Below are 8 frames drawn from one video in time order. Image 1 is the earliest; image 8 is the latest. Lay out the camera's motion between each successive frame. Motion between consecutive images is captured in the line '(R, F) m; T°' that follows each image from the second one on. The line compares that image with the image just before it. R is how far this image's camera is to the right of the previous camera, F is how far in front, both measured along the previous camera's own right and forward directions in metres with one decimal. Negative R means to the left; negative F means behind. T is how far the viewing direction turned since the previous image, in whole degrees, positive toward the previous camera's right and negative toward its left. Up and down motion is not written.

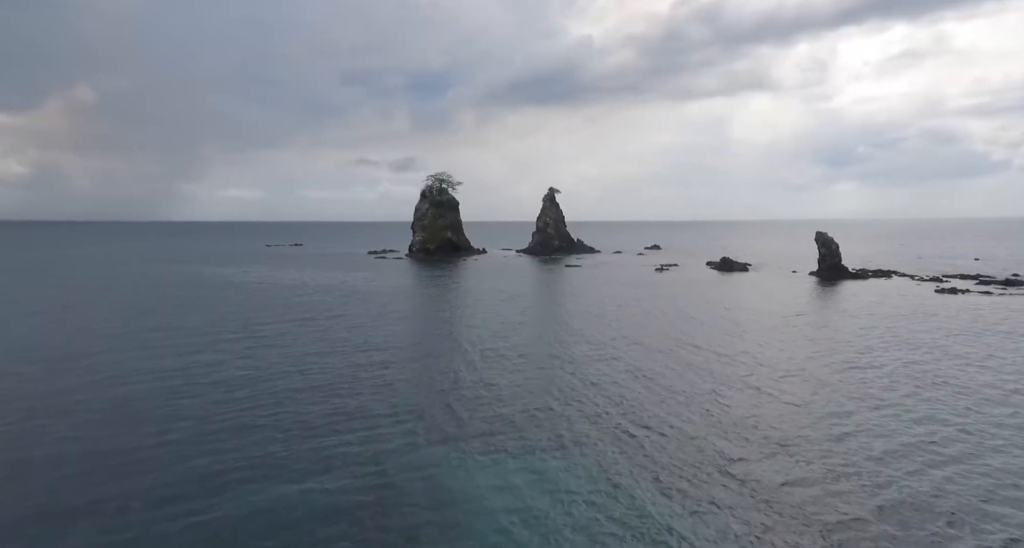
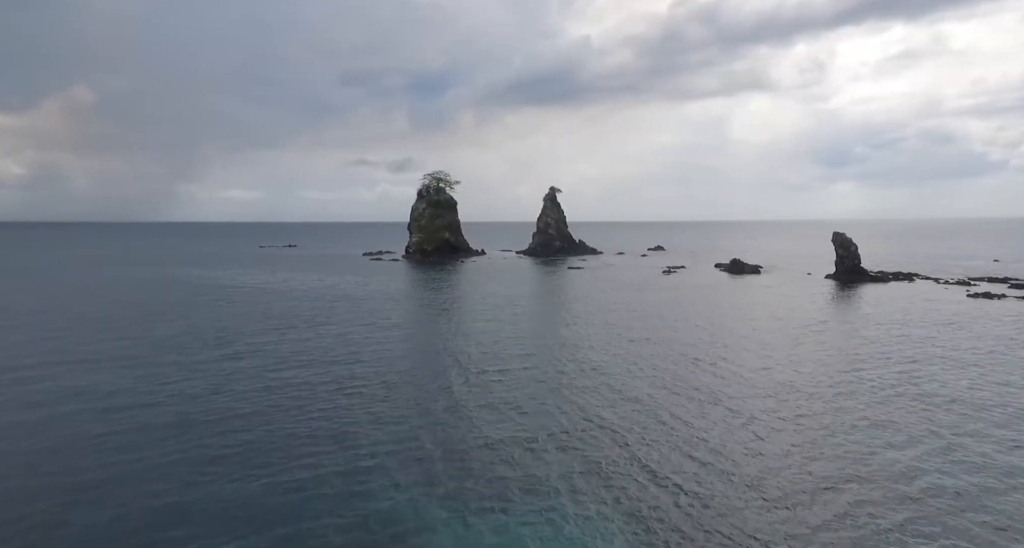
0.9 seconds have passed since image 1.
(0.0, +4.1) m; 0°
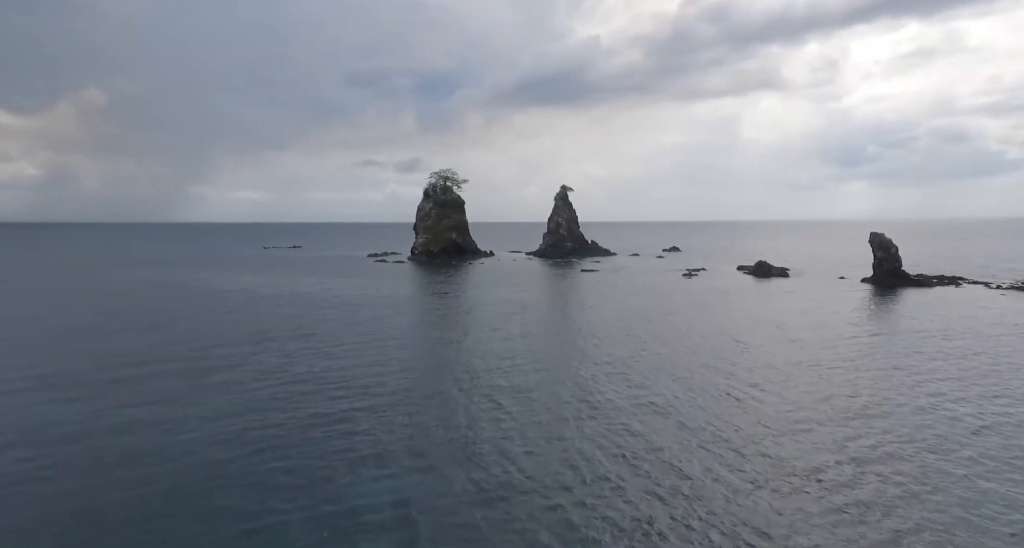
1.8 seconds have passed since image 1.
(-0.2, +5.0) m; -1°
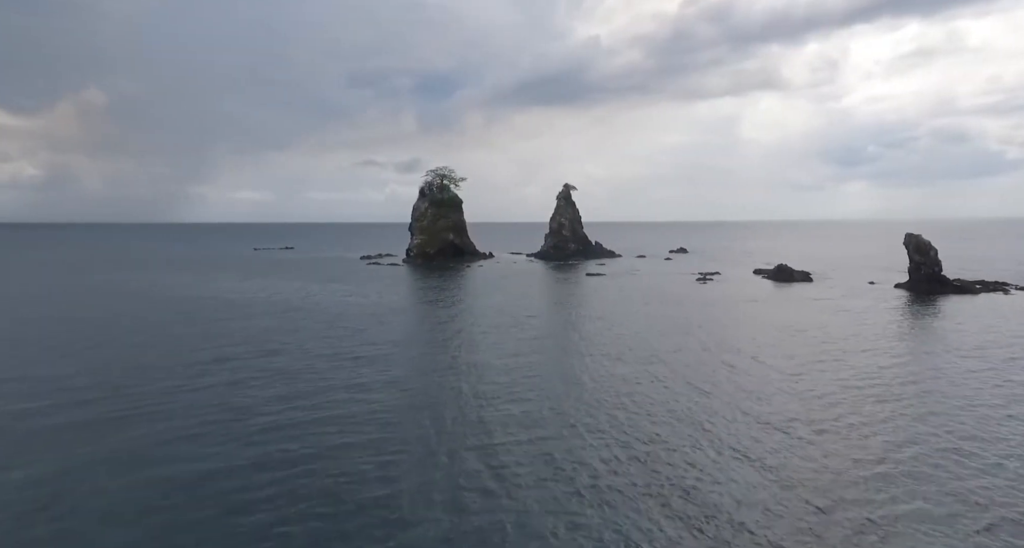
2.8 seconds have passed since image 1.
(0.0, +6.0) m; 0°
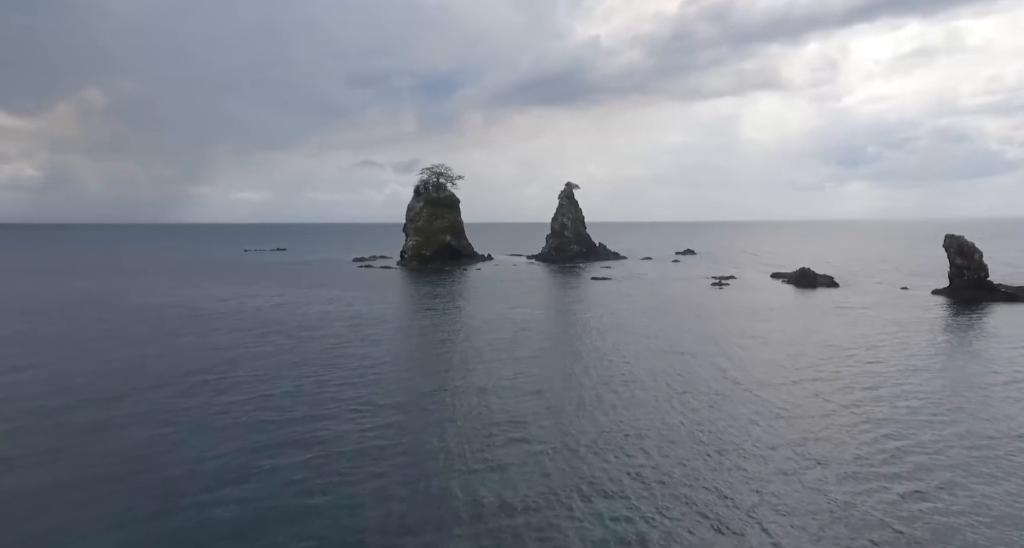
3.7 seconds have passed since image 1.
(0.0, +5.7) m; 0°
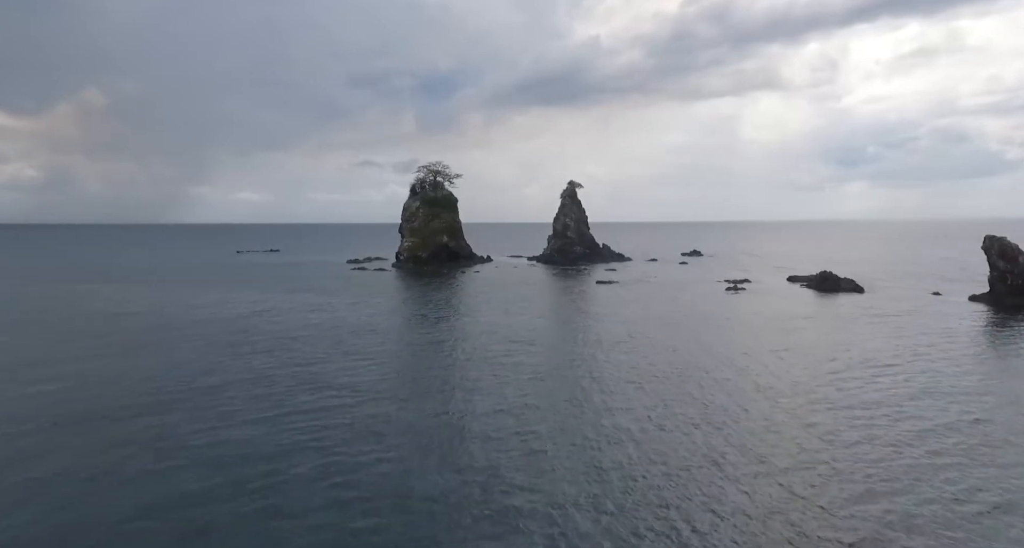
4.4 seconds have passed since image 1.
(-0.1, +4.6) m; 0°
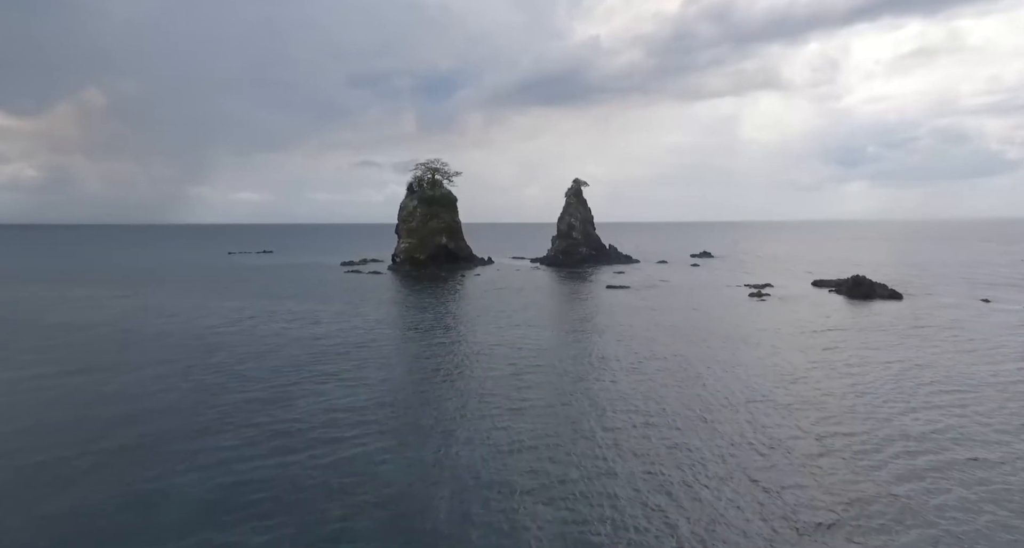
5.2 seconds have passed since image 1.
(-0.4, +5.4) m; 0°
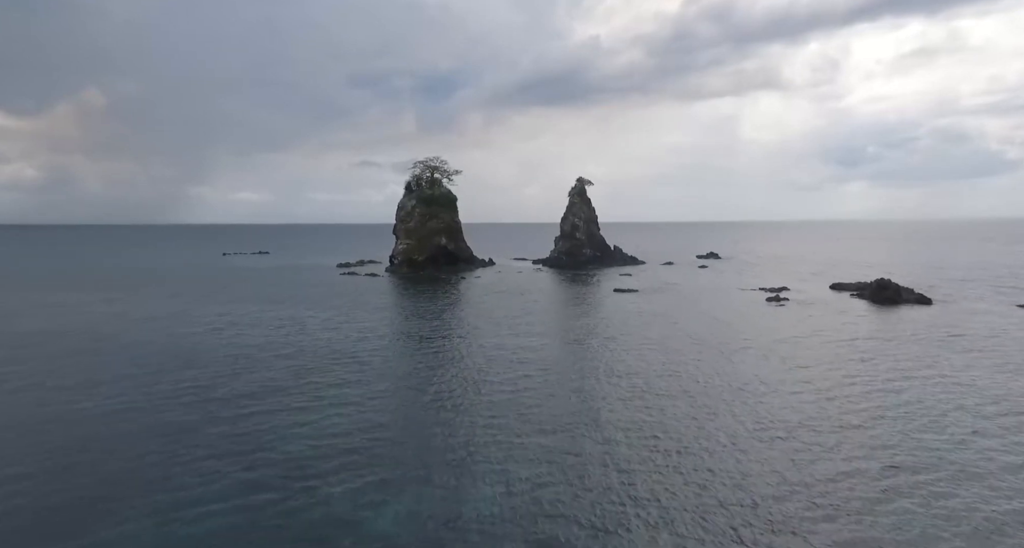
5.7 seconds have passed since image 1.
(-0.3, +3.5) m; 0°
